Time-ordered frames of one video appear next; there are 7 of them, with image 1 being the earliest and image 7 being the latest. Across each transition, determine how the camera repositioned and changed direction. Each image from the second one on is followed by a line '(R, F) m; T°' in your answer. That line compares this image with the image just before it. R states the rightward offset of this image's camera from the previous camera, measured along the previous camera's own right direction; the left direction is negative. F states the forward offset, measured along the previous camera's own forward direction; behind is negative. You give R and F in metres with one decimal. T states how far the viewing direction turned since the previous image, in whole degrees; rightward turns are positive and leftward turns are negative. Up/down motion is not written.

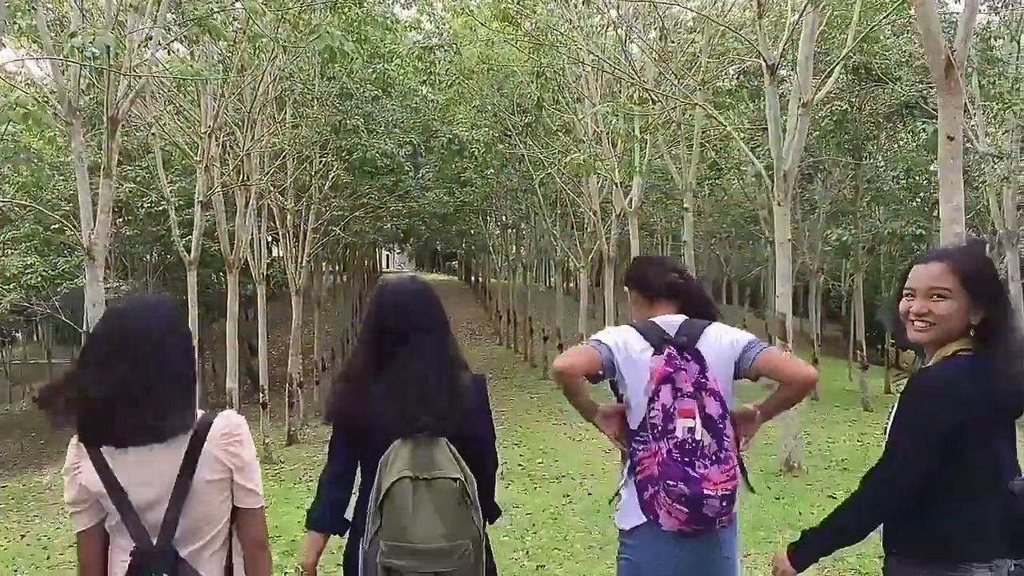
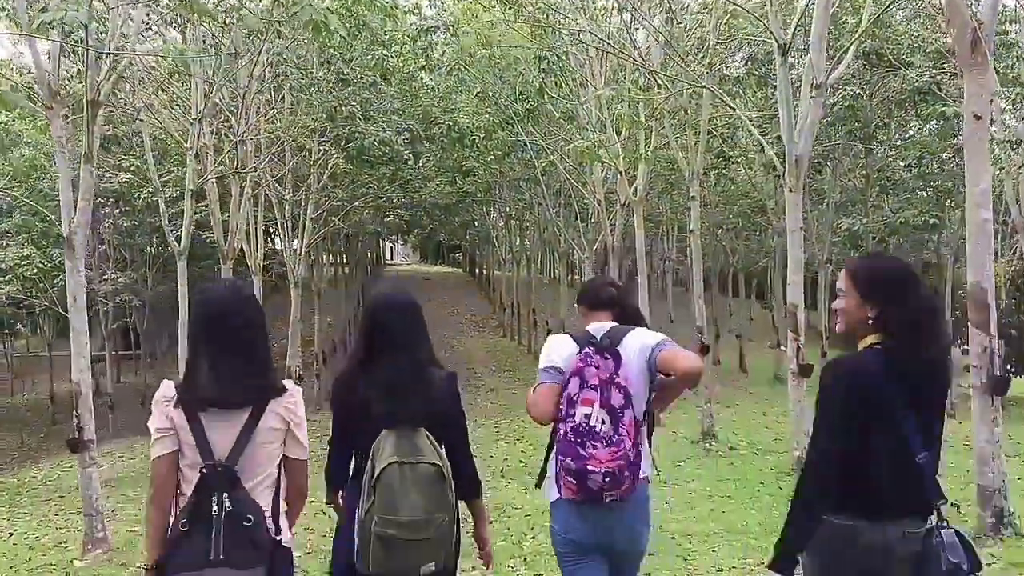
(0.0, +0.4) m; 0°
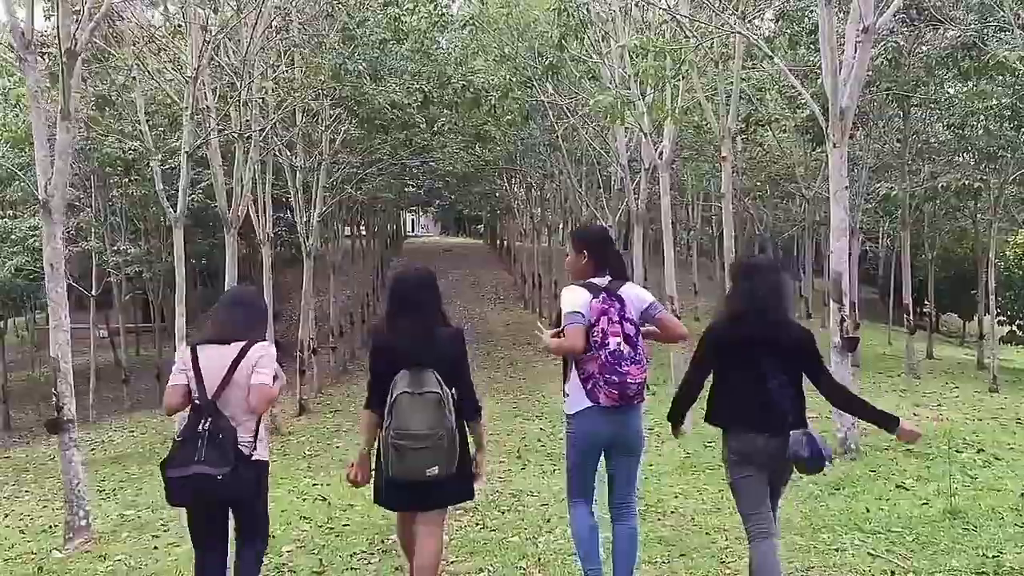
(+0.1, +0.7) m; -1°
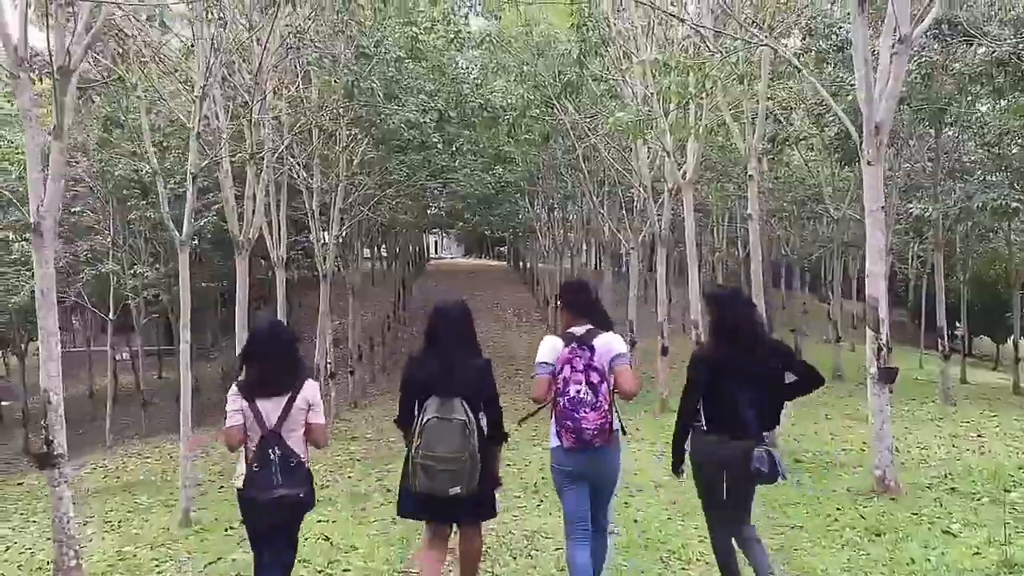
(+0.1, +0.4) m; -1°
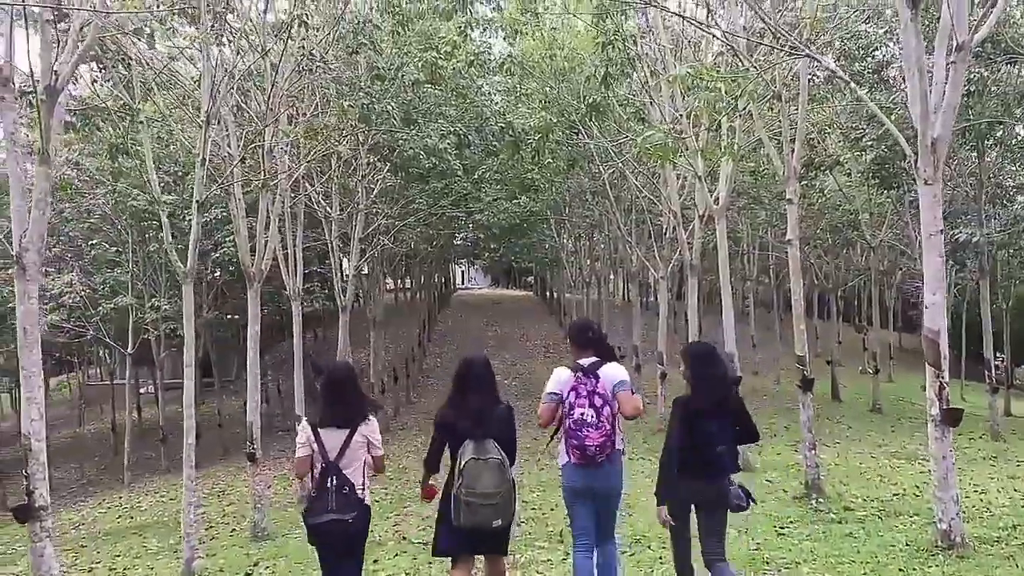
(0.0, +0.6) m; -2°
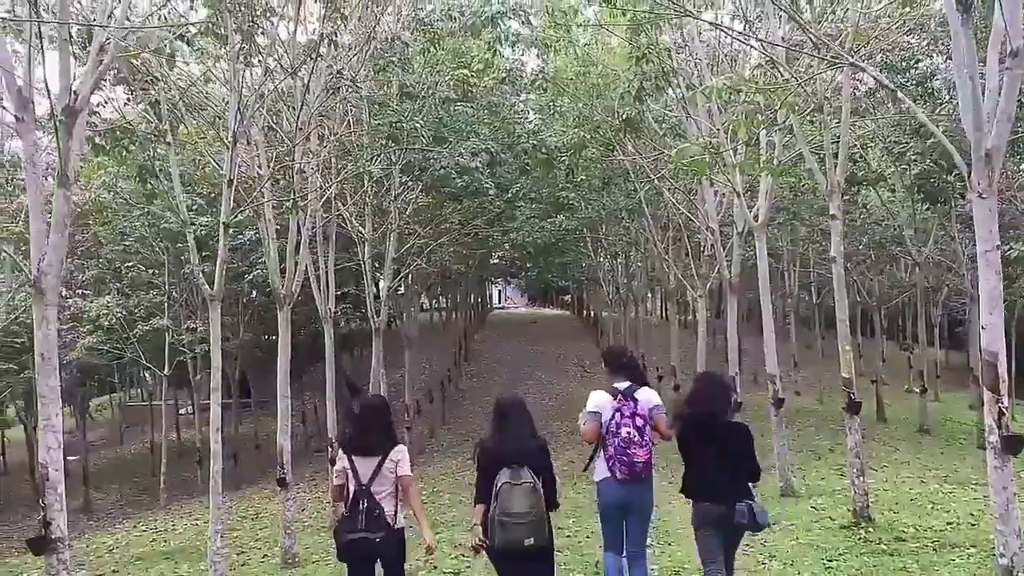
(0.0, +0.3) m; -2°
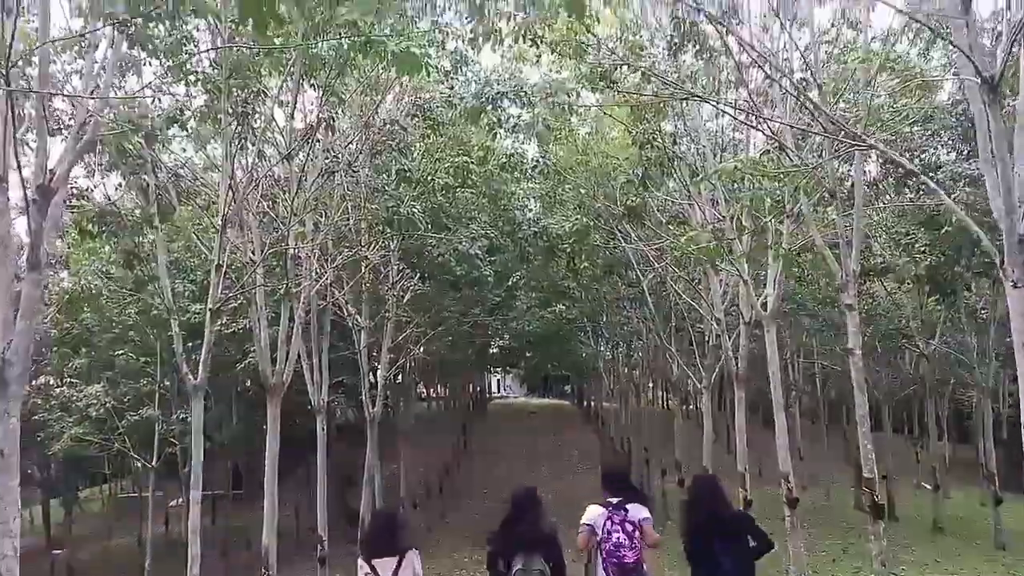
(0.0, +0.4) m; 0°
